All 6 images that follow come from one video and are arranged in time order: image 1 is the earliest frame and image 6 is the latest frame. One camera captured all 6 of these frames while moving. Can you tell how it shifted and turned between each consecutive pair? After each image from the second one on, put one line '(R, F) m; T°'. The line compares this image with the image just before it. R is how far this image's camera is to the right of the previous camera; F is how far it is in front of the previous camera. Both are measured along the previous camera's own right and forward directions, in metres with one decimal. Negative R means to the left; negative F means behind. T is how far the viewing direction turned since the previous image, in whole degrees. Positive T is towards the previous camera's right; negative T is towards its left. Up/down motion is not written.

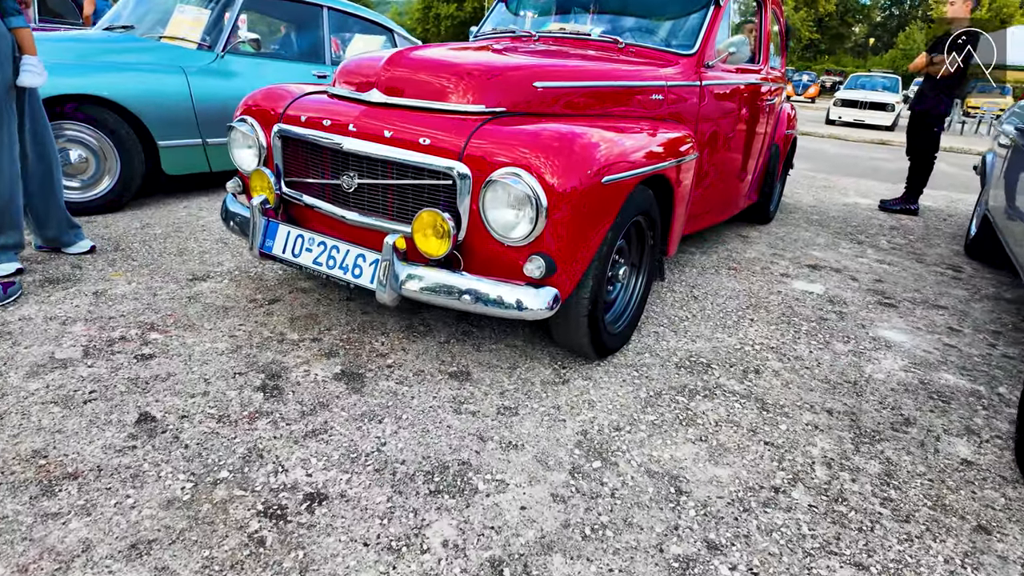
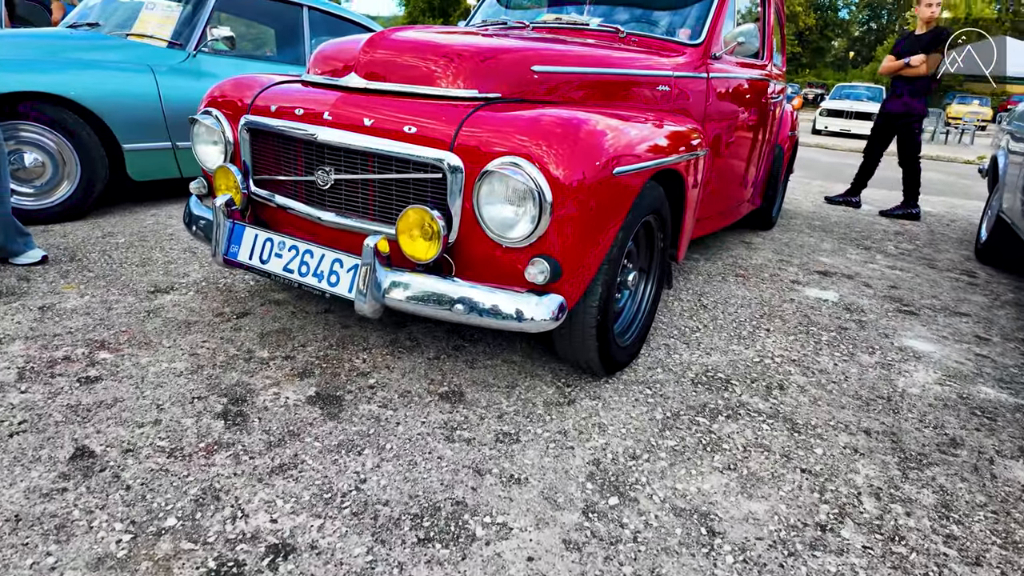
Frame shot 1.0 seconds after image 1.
(0.0, +0.2) m; +1°
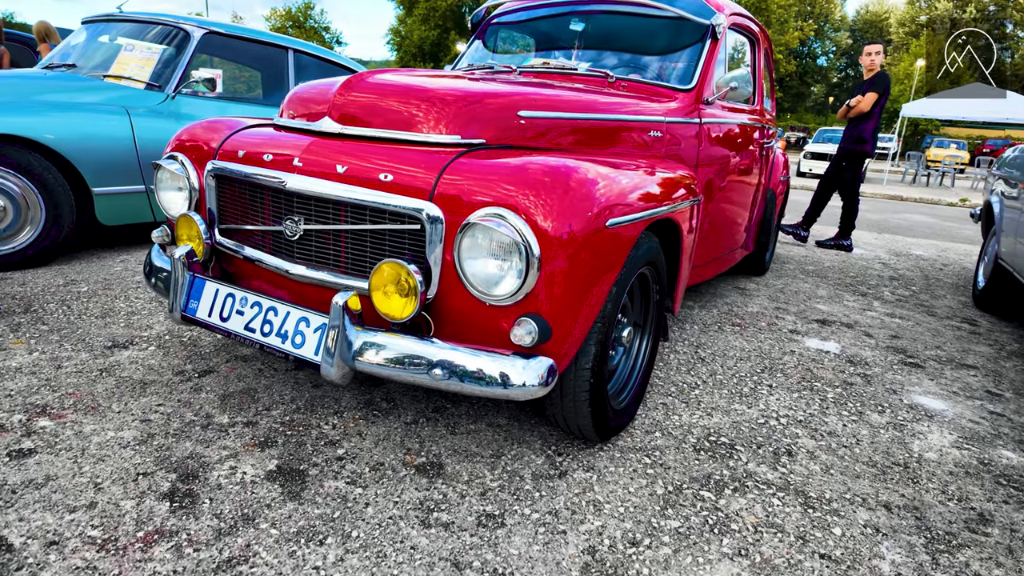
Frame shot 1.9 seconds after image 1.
(0.0, +0.1) m; +1°
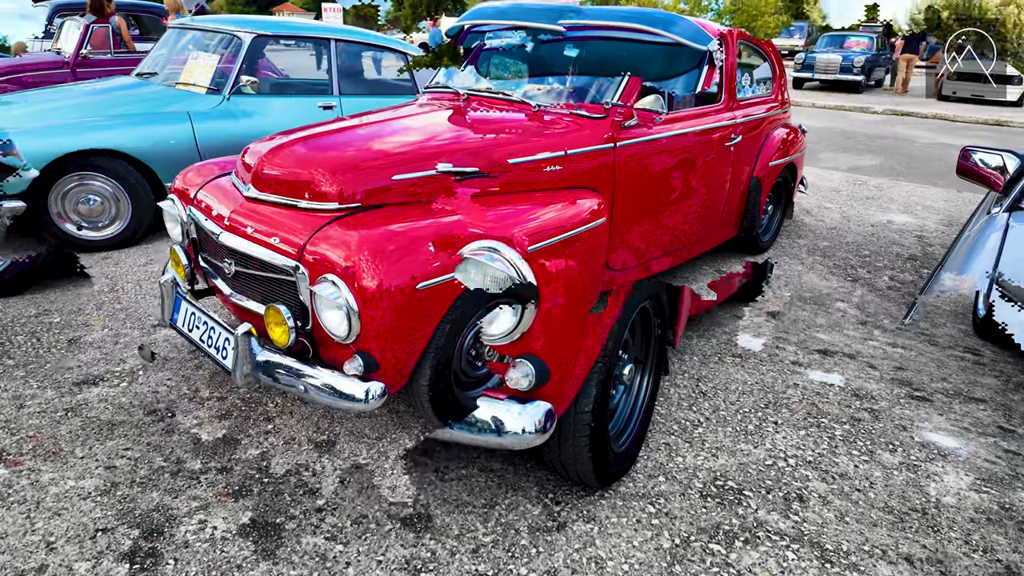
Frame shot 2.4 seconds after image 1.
(0.0, +0.1) m; +1°
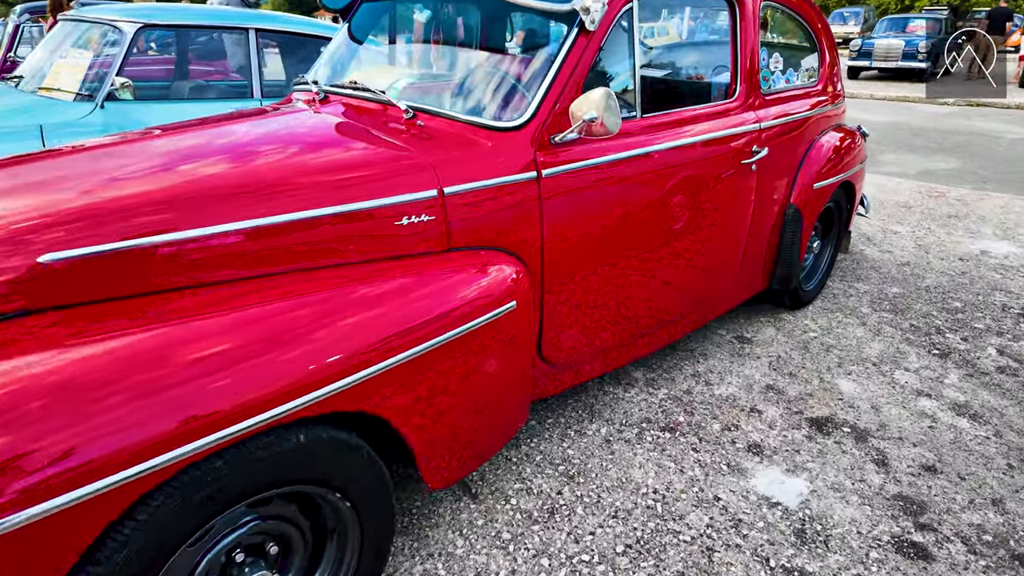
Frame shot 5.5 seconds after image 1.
(+0.6, +1.4) m; -4°
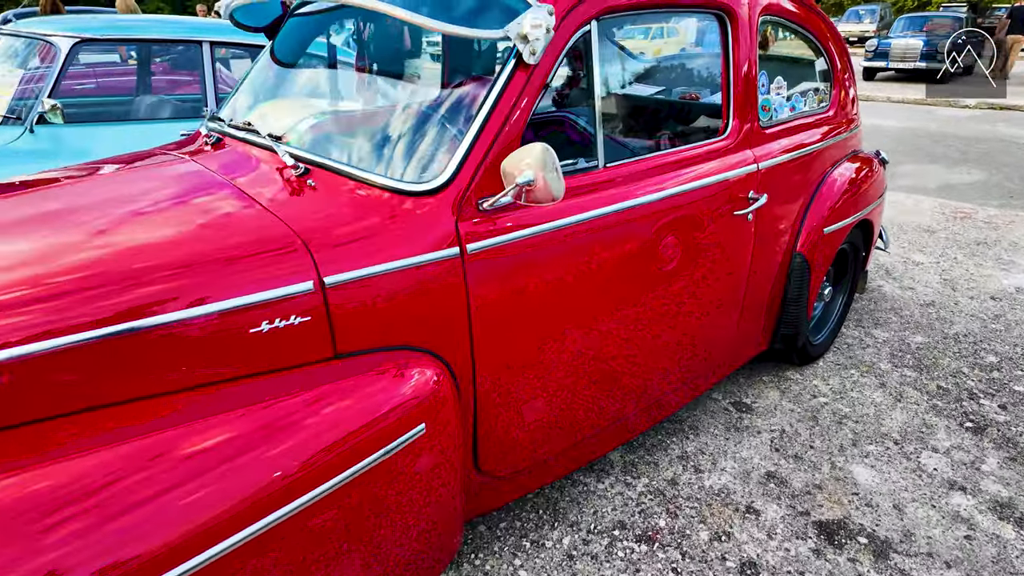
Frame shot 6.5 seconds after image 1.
(+0.2, +0.5) m; -1°
